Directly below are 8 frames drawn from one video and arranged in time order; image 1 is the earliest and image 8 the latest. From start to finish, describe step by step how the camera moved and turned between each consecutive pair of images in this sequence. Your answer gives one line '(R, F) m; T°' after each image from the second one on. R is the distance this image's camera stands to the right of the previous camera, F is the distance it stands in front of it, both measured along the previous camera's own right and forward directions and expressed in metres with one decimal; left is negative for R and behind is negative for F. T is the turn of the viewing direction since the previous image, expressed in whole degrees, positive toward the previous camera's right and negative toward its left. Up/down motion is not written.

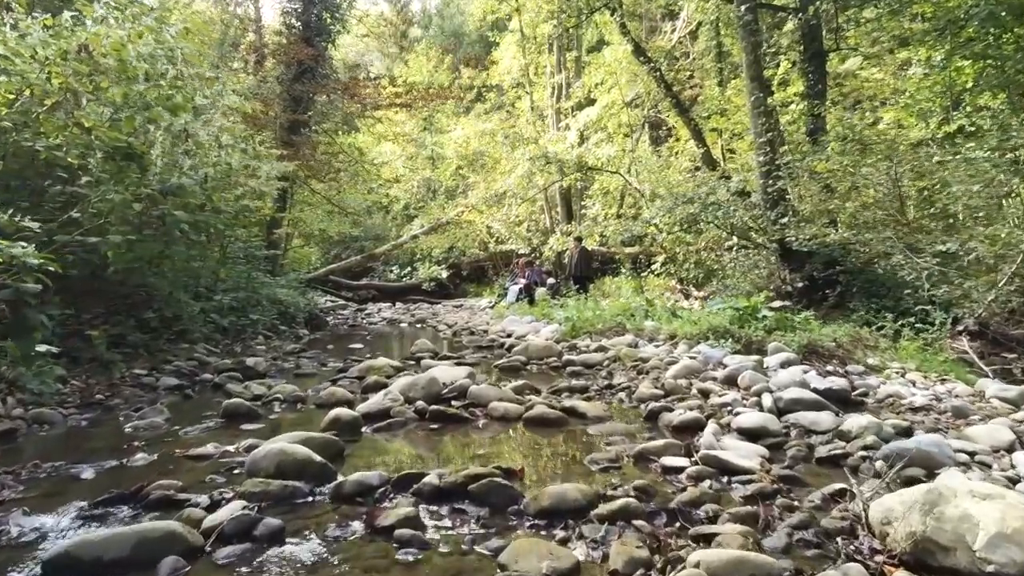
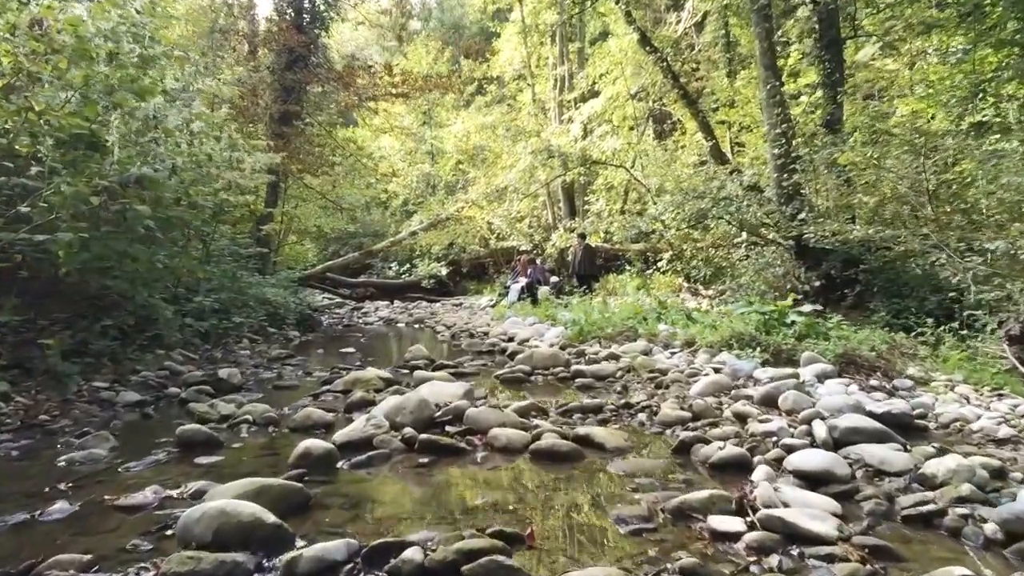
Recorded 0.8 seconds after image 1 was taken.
(0.0, +0.5) m; 0°
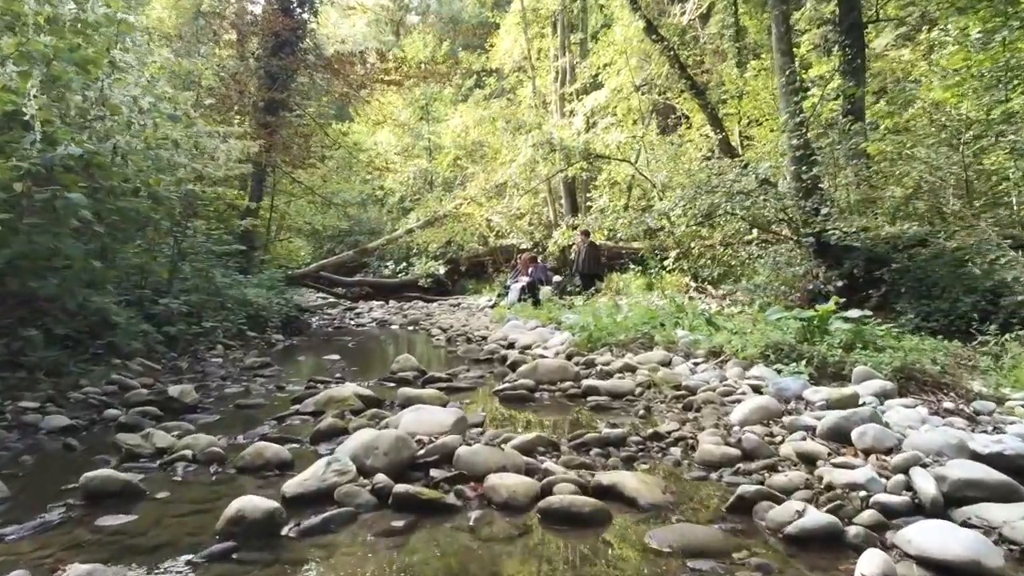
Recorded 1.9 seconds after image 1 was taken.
(0.0, +0.7) m; 0°
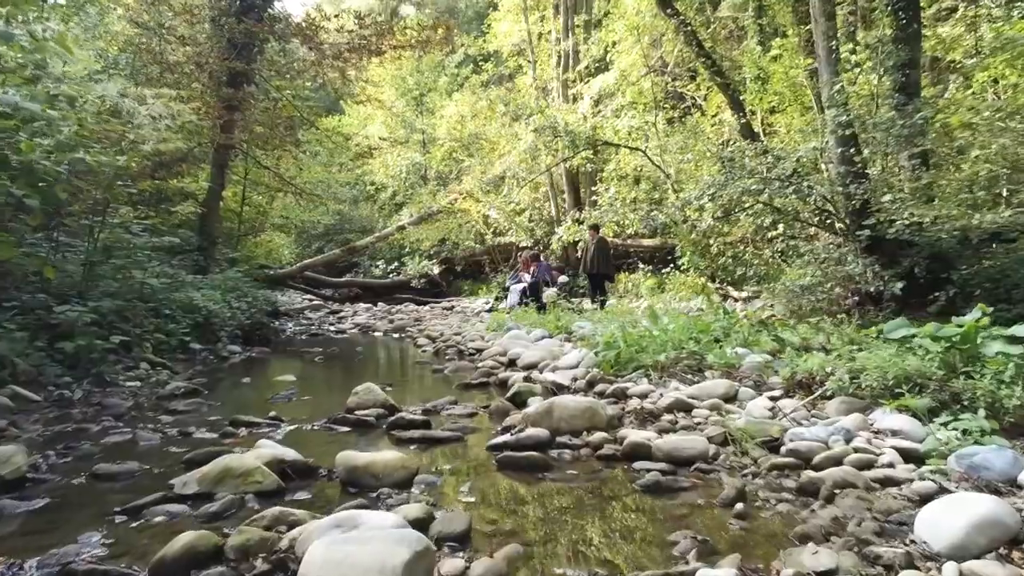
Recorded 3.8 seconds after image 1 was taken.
(0.0, +1.5) m; 0°
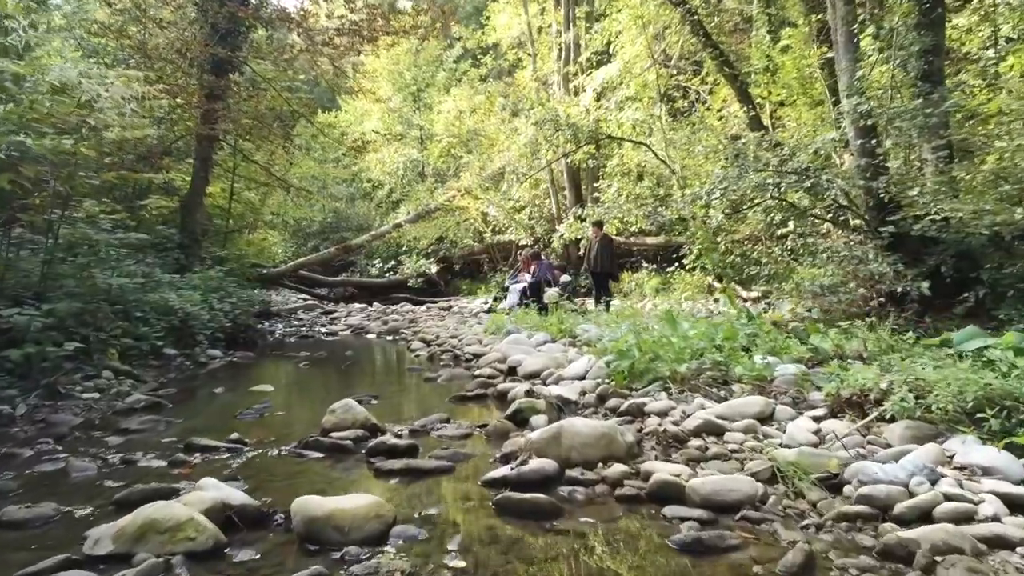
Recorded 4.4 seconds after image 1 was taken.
(0.0, +0.5) m; 0°
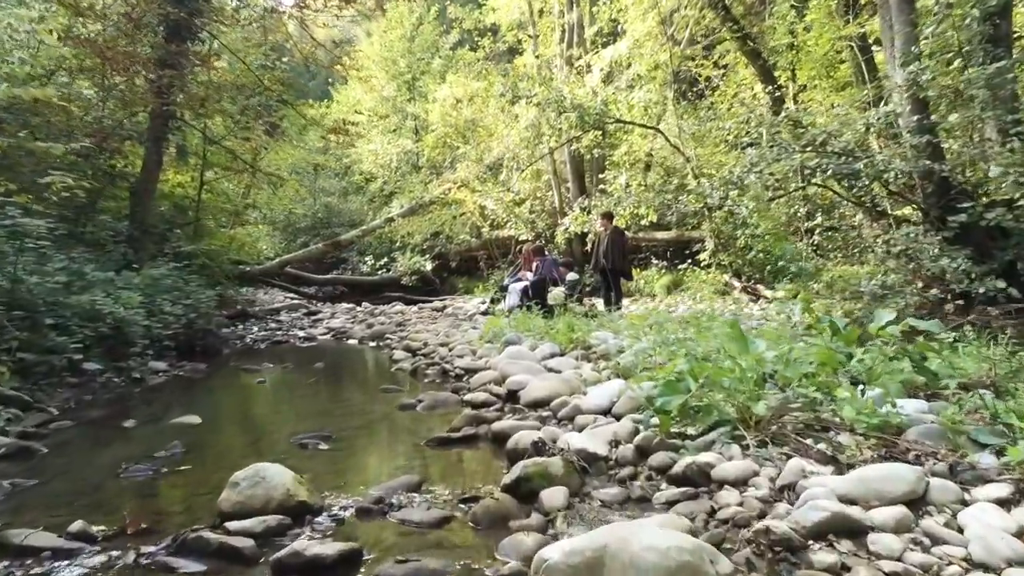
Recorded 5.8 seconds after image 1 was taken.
(0.0, +1.2) m; 0°
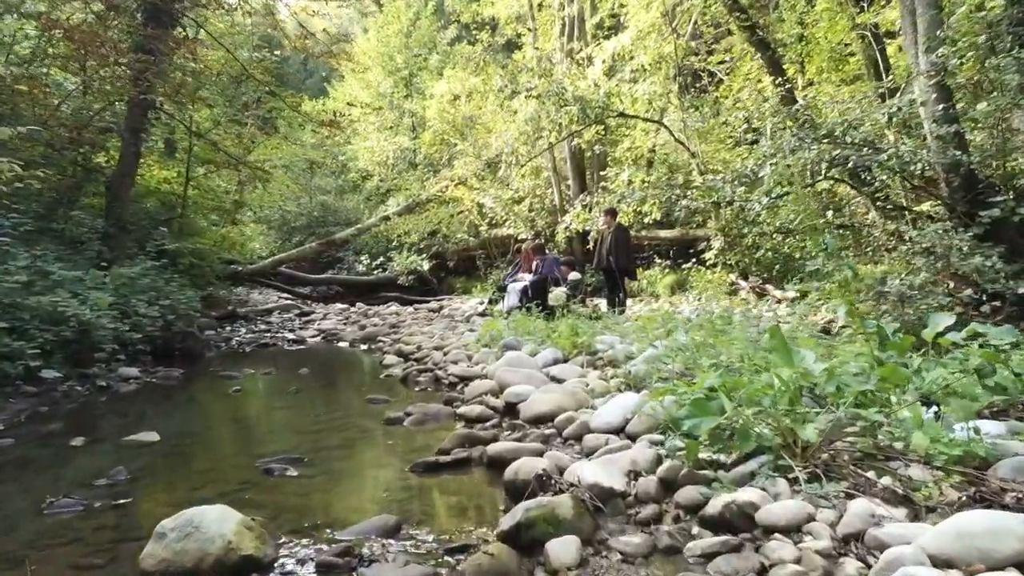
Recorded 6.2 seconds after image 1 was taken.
(0.0, +0.5) m; 0°
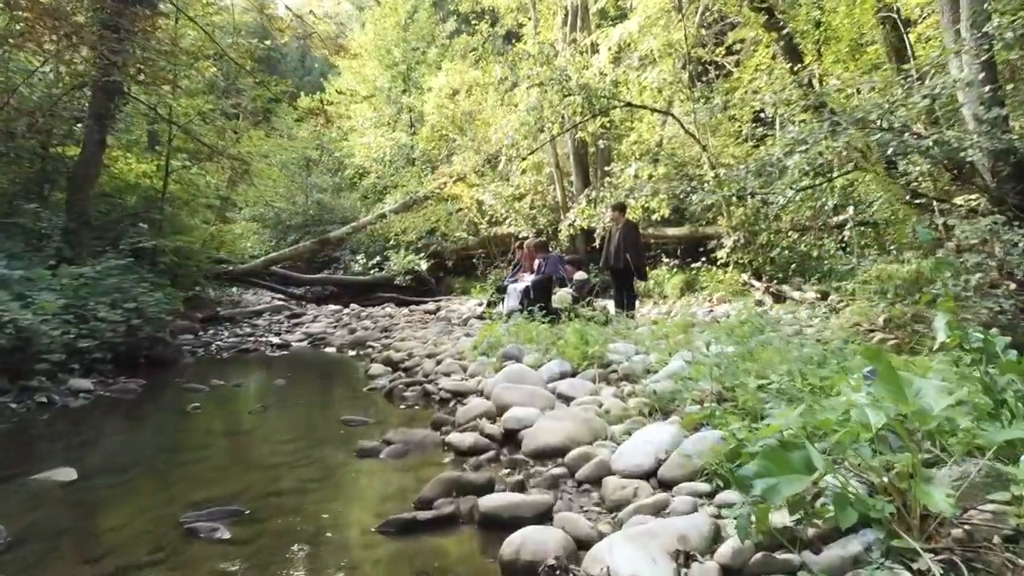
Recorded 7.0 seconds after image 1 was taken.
(0.0, +0.7) m; 0°
